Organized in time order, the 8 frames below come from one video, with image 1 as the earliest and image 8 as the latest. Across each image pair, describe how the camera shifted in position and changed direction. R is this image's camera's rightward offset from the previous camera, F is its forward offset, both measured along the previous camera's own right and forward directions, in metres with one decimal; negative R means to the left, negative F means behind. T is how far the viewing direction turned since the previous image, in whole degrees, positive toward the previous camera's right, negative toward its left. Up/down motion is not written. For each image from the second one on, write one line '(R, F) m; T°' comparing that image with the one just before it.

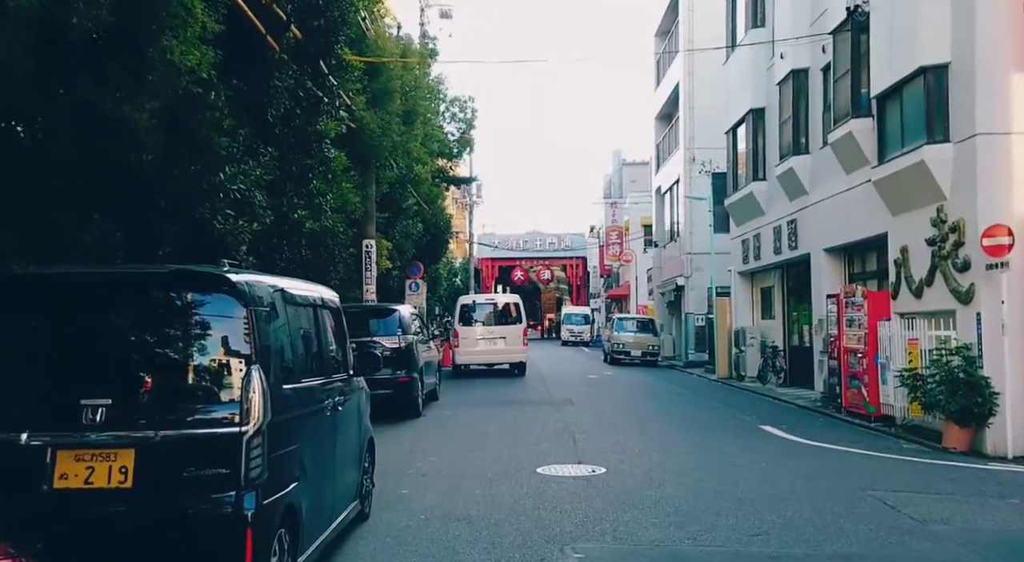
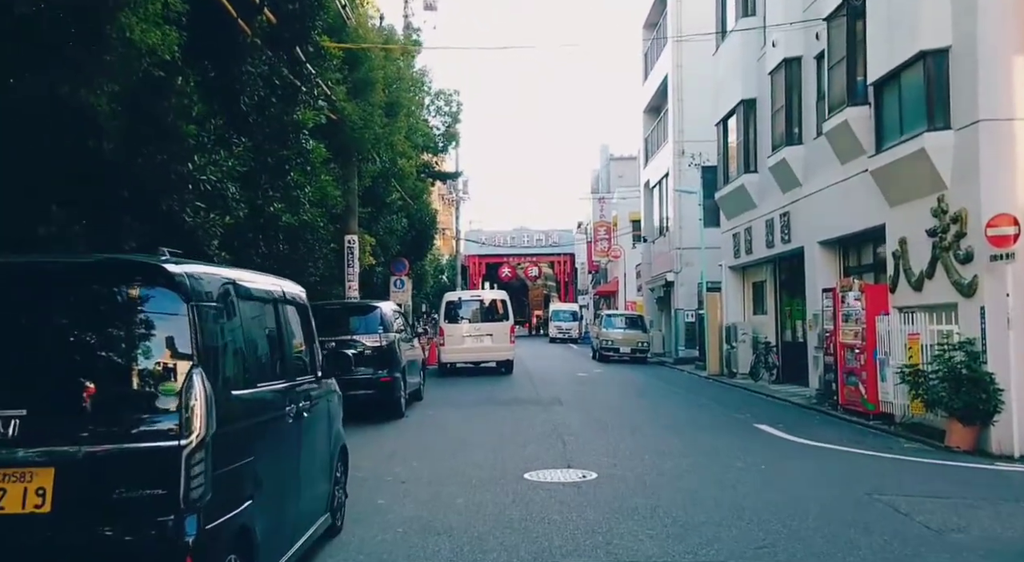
(0.0, +0.6) m; +1°
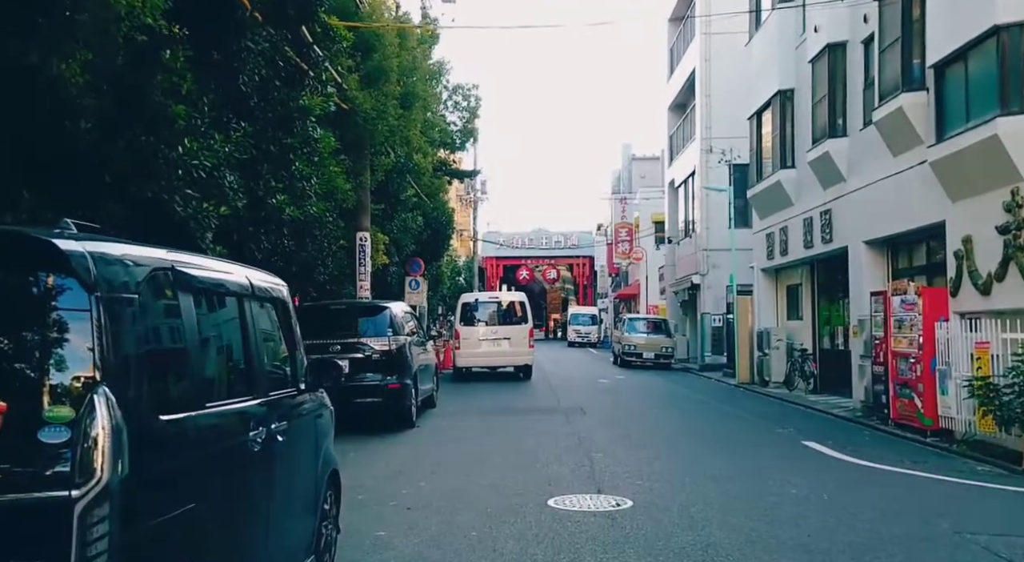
(-0.1, +1.2) m; -1°
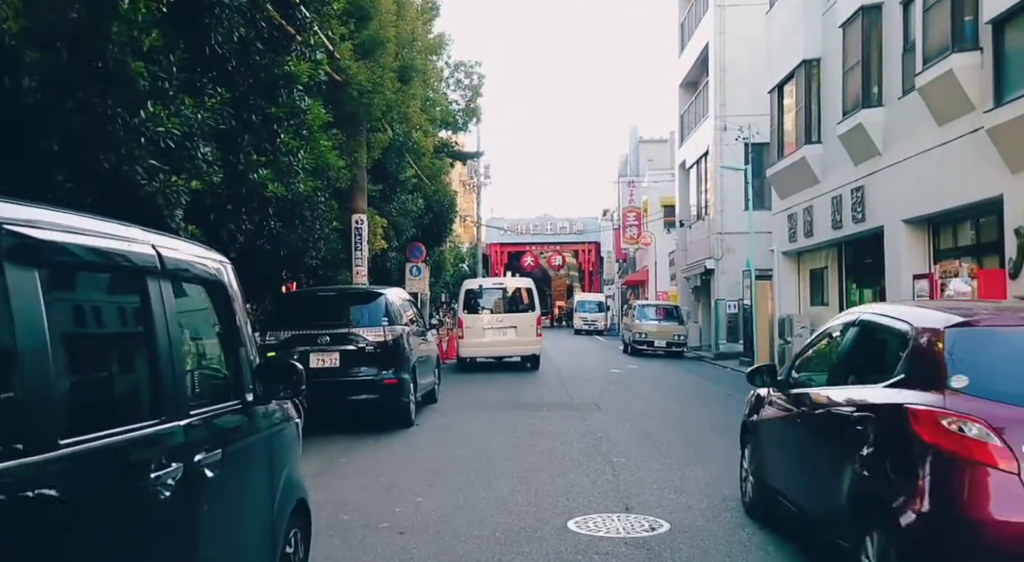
(-0.1, +1.3) m; 0°
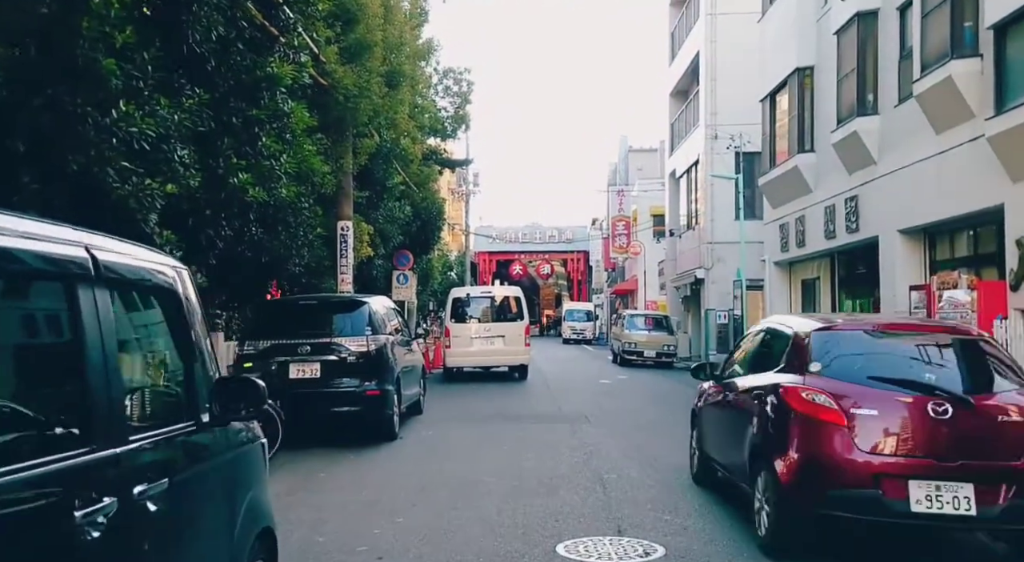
(0.0, +0.4) m; +1°
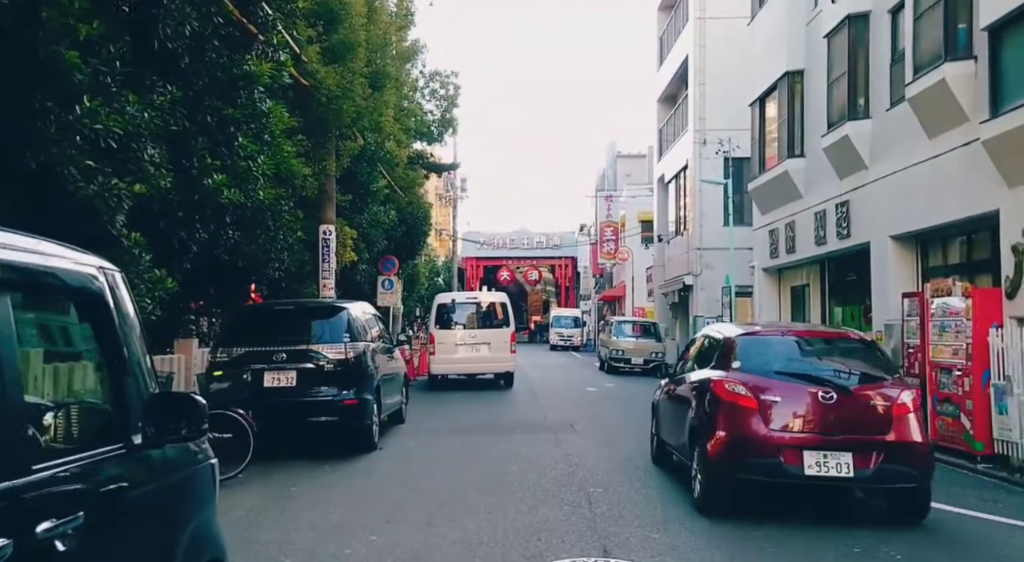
(+0.1, +0.3) m; +1°
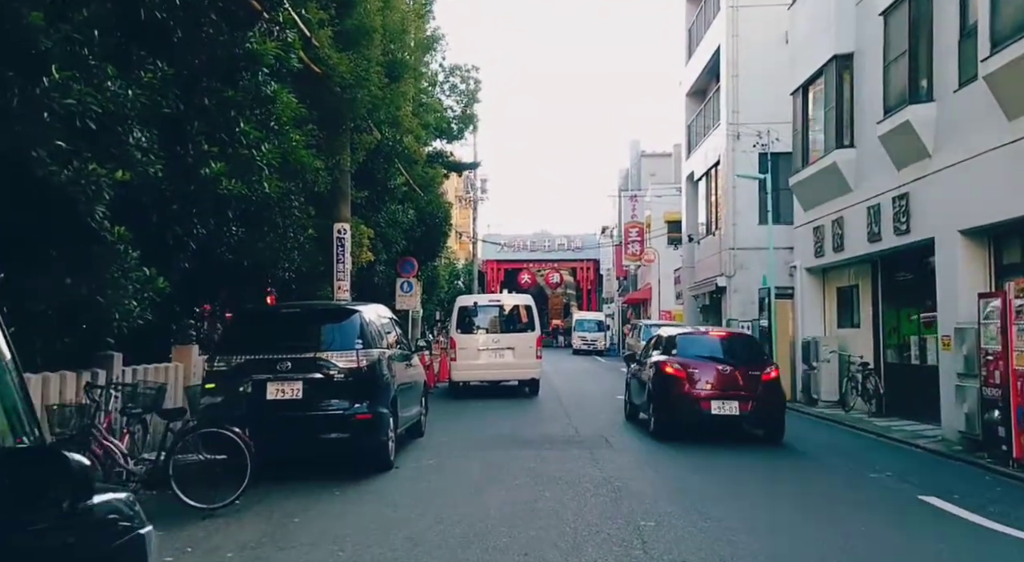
(-0.1, +1.2) m; -1°
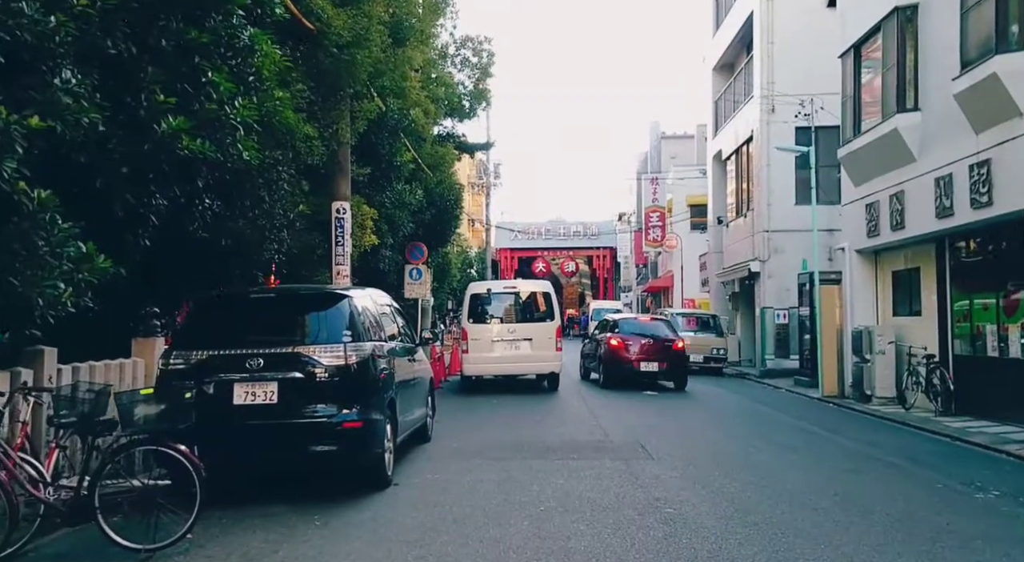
(-0.1, +1.8) m; -1°
